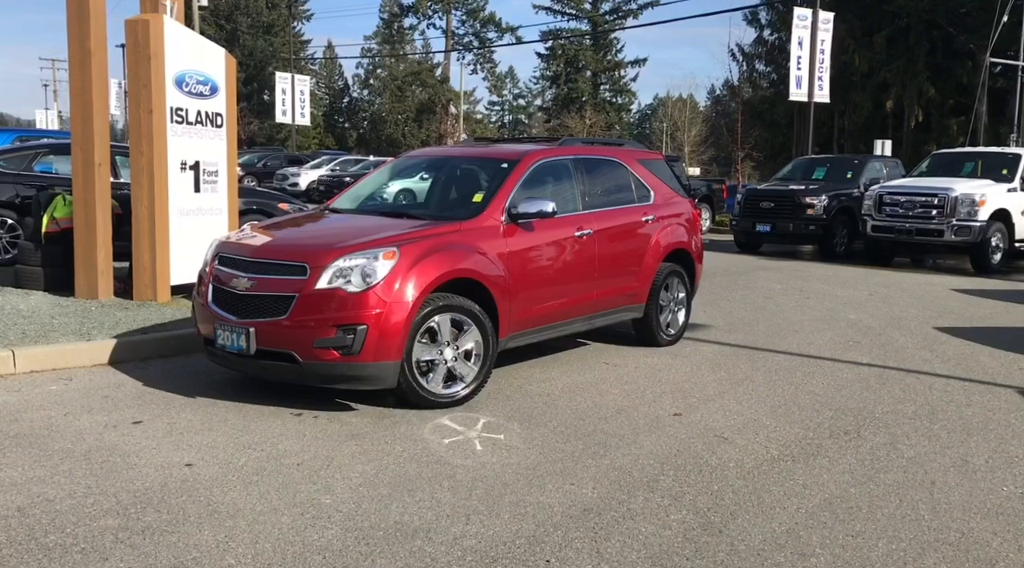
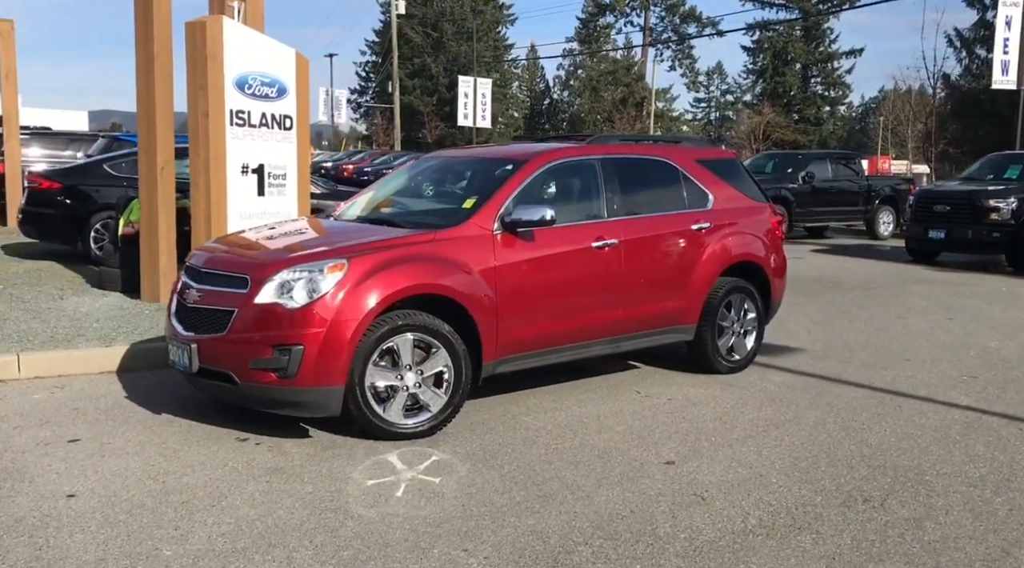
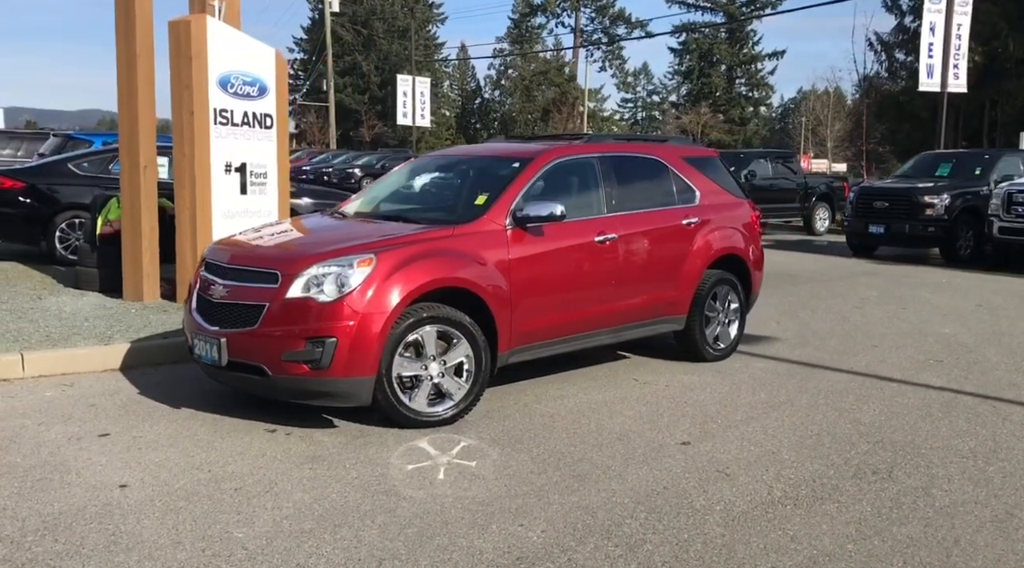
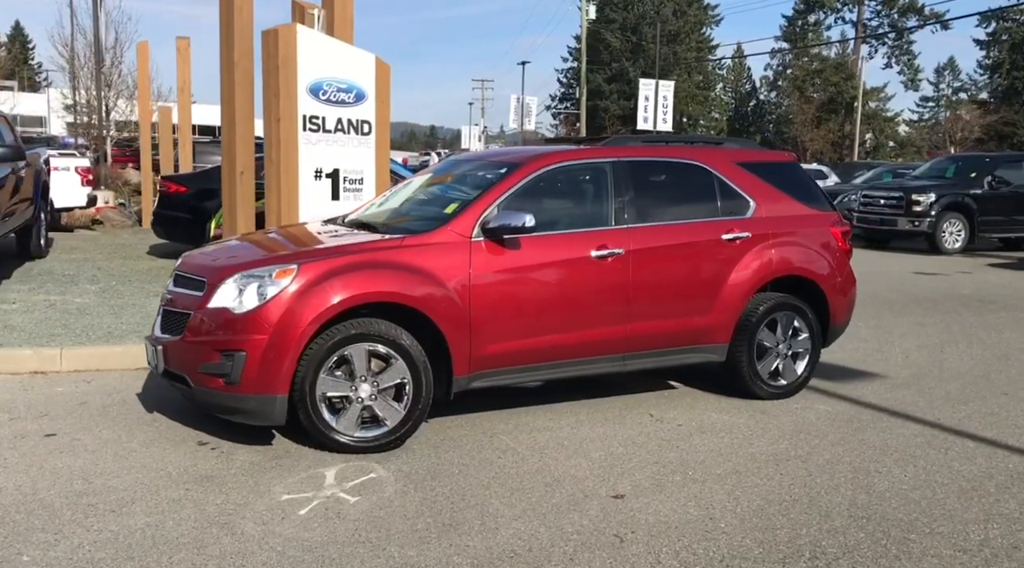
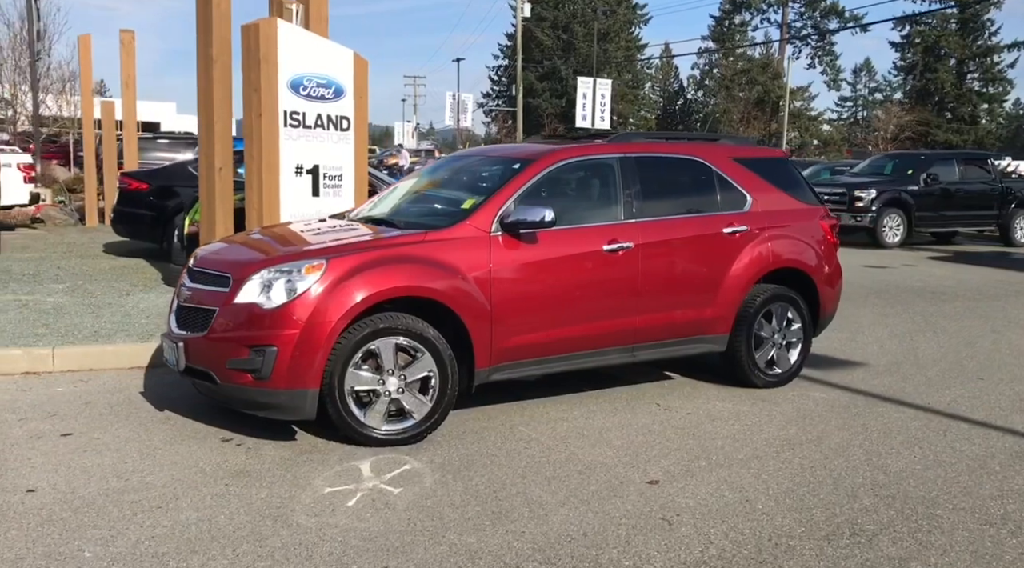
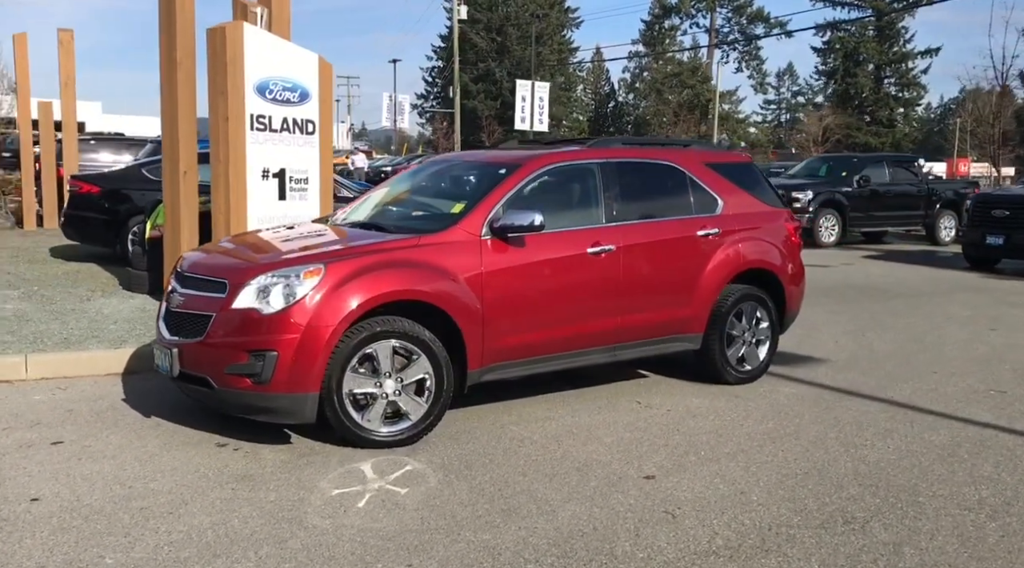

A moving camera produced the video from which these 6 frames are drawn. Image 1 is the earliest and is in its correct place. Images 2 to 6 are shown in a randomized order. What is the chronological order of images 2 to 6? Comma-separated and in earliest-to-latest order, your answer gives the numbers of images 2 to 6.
3, 2, 6, 5, 4
